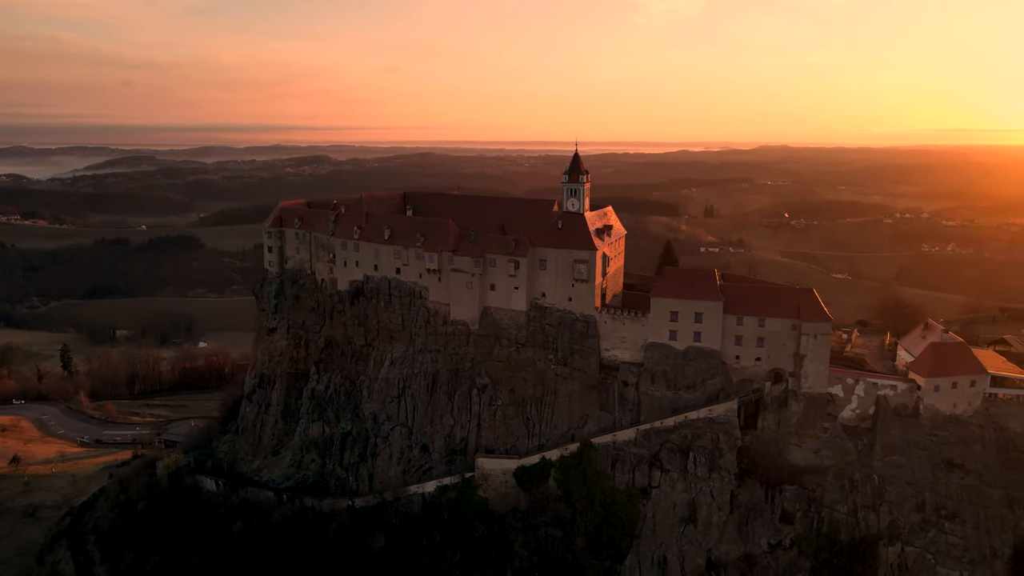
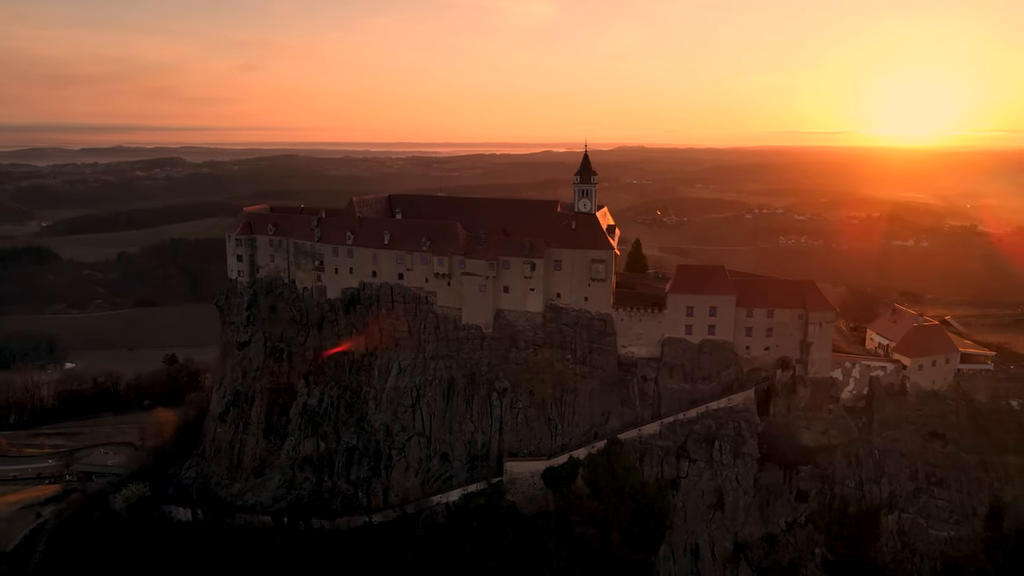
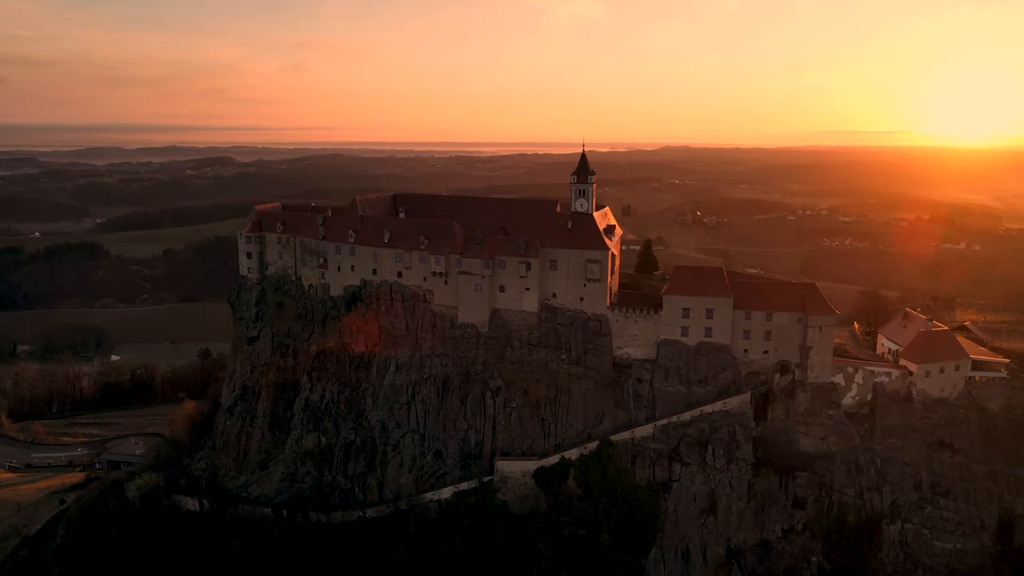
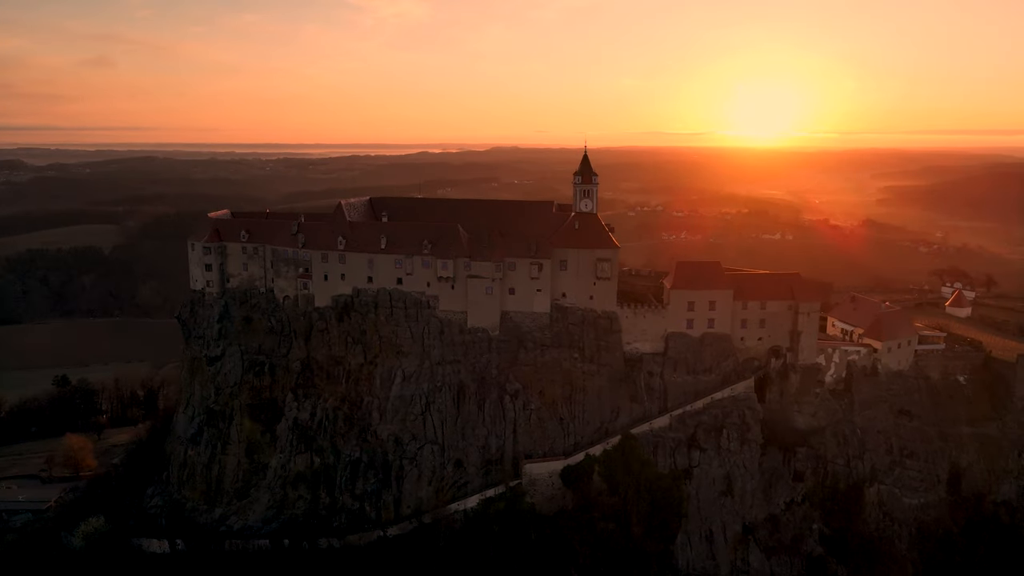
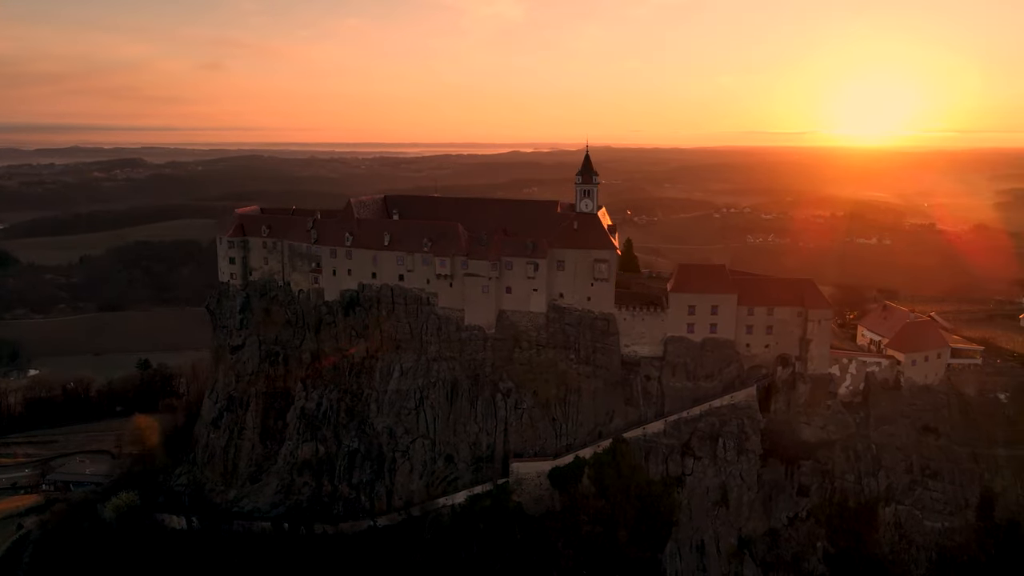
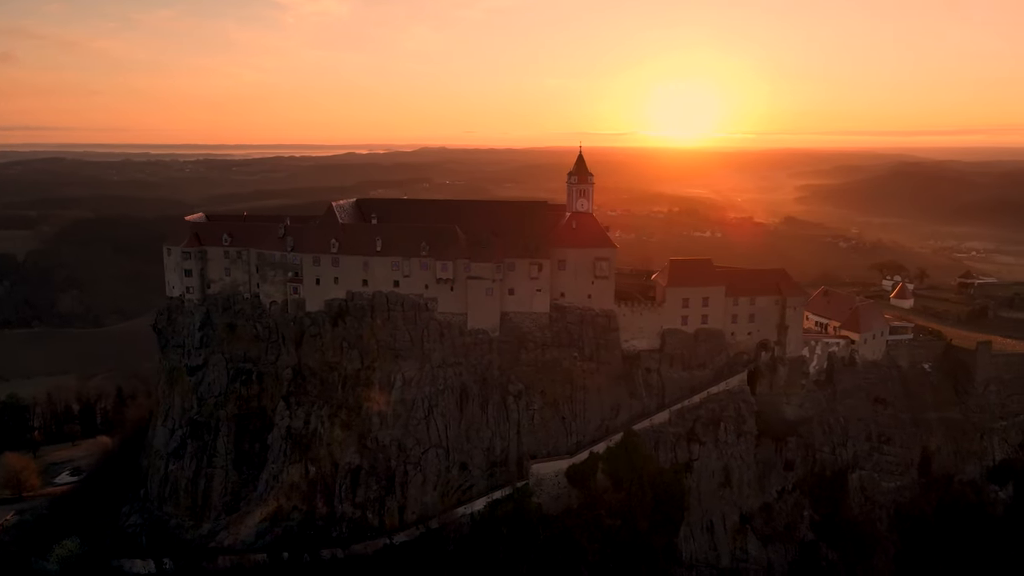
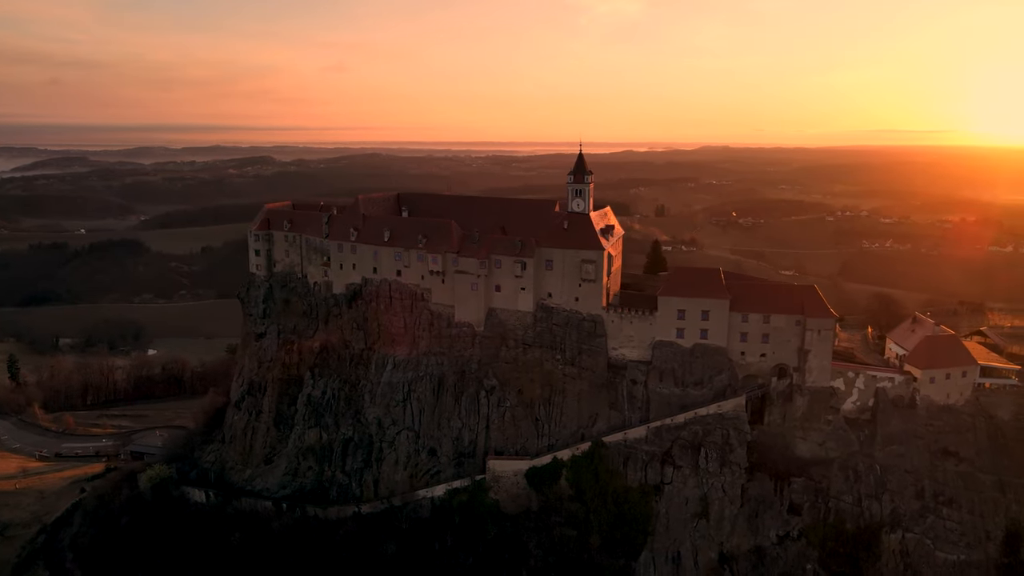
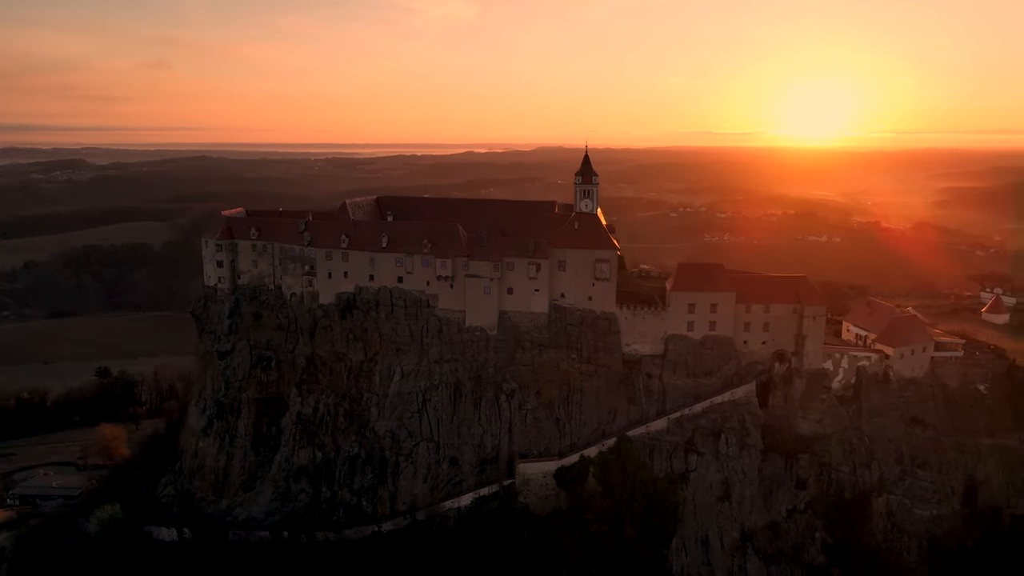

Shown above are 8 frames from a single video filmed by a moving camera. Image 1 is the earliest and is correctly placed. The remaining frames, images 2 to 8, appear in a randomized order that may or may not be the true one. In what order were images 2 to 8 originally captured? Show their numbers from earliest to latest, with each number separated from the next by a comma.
7, 3, 2, 5, 8, 4, 6
